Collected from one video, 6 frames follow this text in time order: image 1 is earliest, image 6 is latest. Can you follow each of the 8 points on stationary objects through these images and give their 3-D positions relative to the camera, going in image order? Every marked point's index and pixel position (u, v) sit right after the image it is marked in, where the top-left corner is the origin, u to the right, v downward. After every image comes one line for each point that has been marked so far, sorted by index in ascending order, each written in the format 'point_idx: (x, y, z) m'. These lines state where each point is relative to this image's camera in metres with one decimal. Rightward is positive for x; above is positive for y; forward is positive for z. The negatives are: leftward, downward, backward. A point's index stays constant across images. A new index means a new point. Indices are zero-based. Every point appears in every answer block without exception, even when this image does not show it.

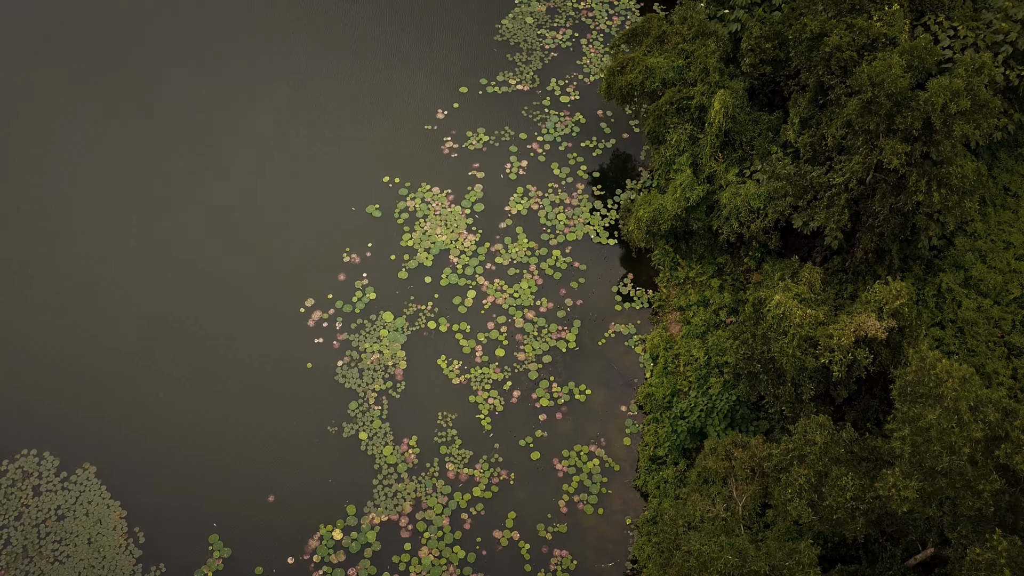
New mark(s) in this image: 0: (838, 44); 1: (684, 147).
0: (+4.6, +3.7, +11.4) m
1: (+3.1, +2.6, +14.2) m
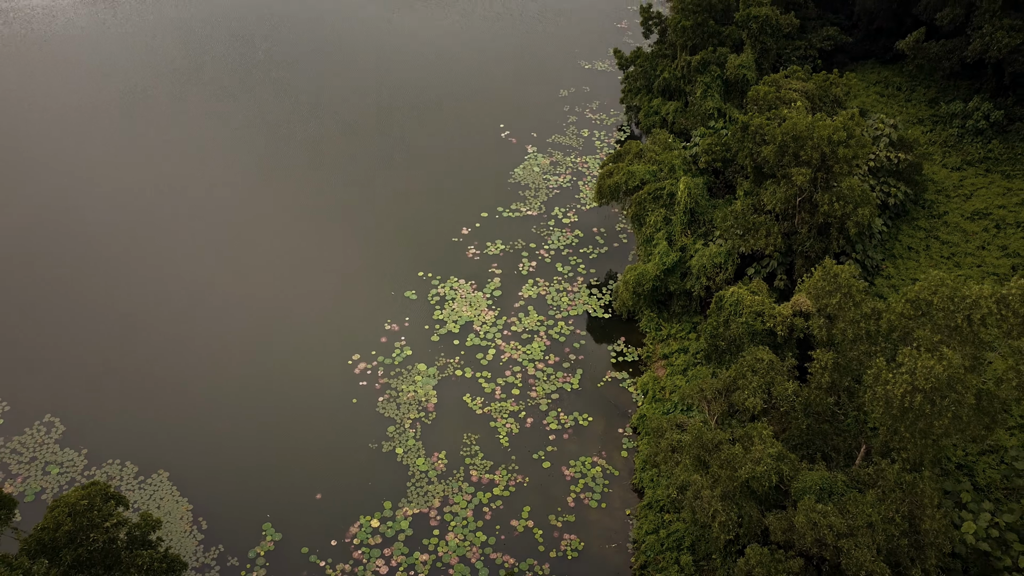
0: (+5.0, +3.3, +16.0) m
1: (+3.4, +1.4, +18.3) m
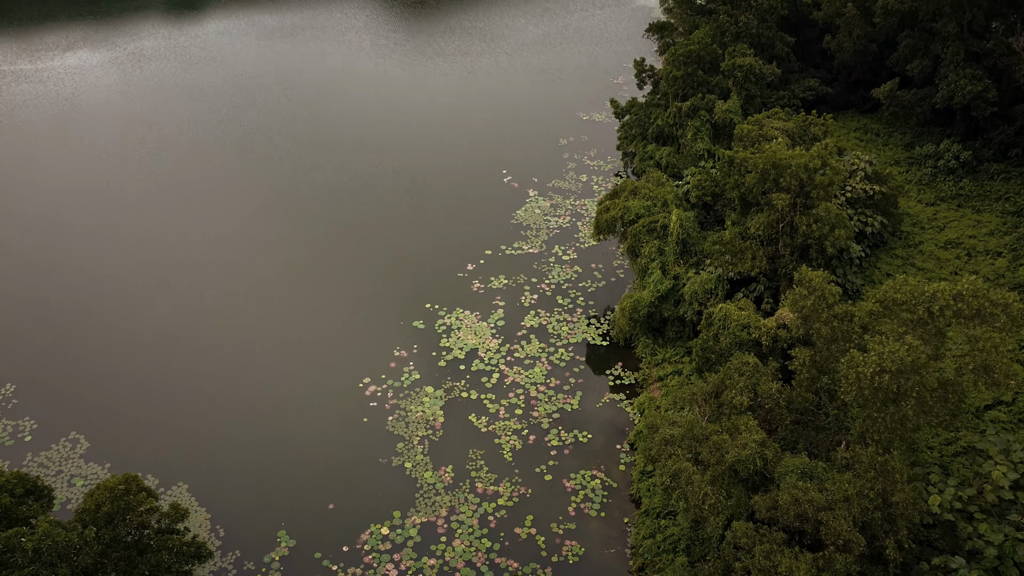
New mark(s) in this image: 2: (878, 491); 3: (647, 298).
0: (+5.0, +2.9, +17.3) m
1: (+3.5, +0.8, +19.5) m
2: (+4.8, -2.6, +10.2) m
3: (+3.2, -0.2, +18.8) m
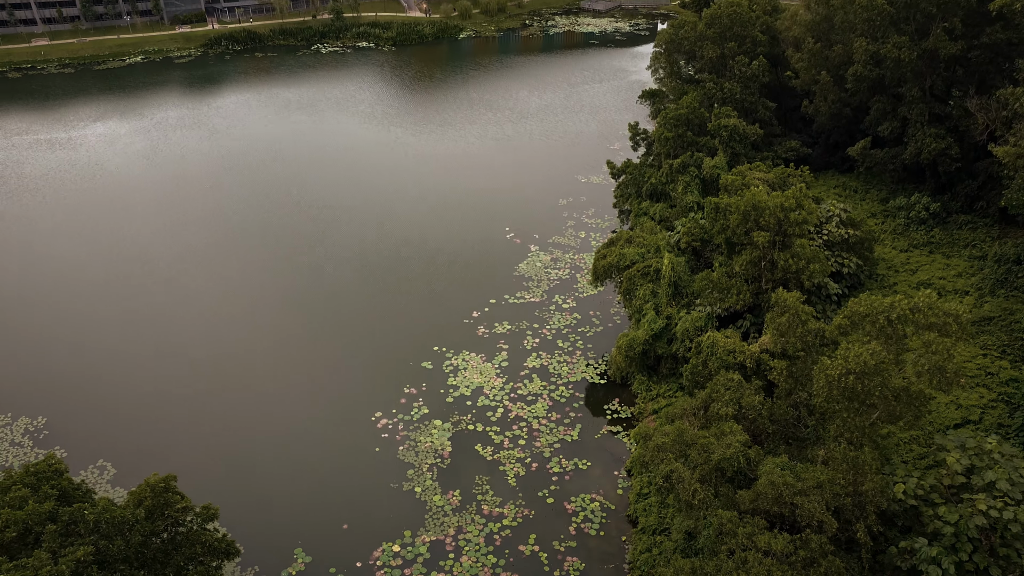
0: (+5.1, +2.0, +19.0) m
1: (+3.6, -0.3, +20.9) m
2: (+4.8, -2.7, +11.4) m
3: (+3.3, -1.2, +20.1) m
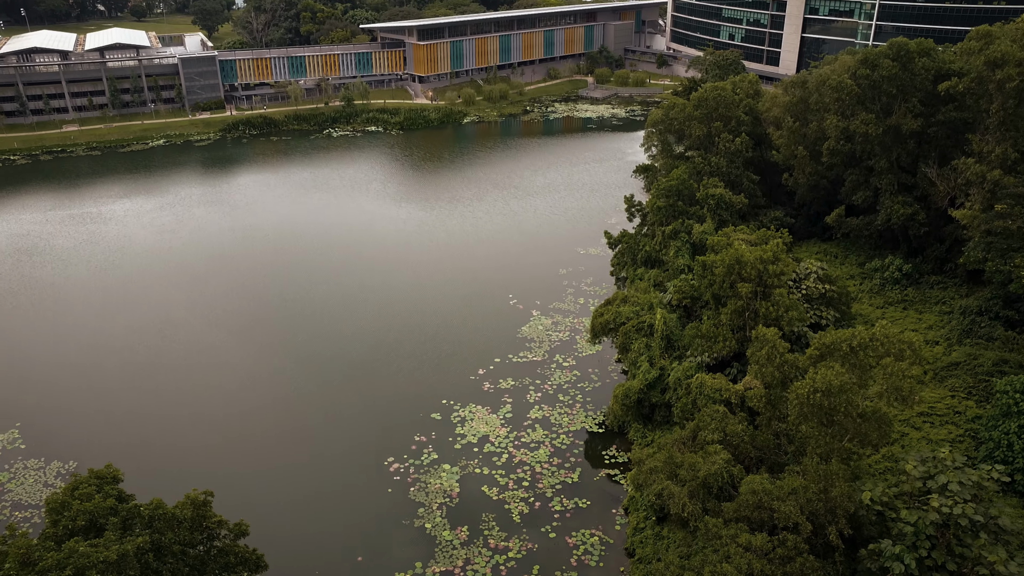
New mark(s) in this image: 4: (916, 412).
0: (+5.3, +0.7, +20.8) m
1: (+3.7, -1.8, +22.5) m
2: (+5.0, -3.2, +12.7) m
3: (+3.4, -2.6, +21.6) m
4: (+9.1, -2.8, +17.9) m
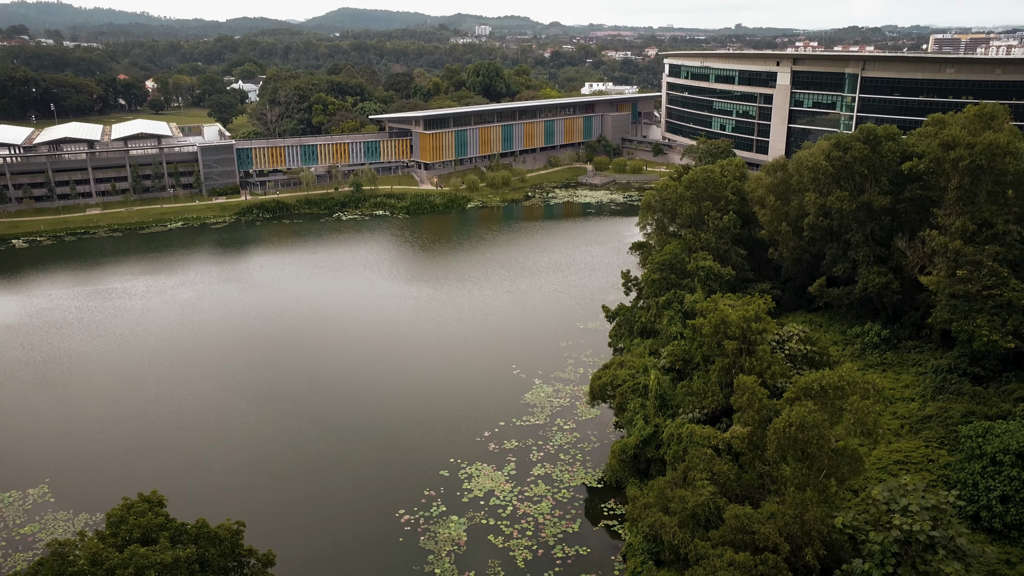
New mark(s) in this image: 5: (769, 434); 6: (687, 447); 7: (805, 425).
0: (+5.4, -1.0, +22.6) m
1: (+3.8, -3.6, +24.0) m
2: (+5.1, -4.0, +14.1) m
3: (+3.5, -4.4, +23.0) m
4: (+9.2, -4.2, +19.3) m
5: (+5.0, -2.8, +15.4) m
6: (+4.3, -3.8, +18.9) m
7: (+5.4, -2.6, +14.7) m
